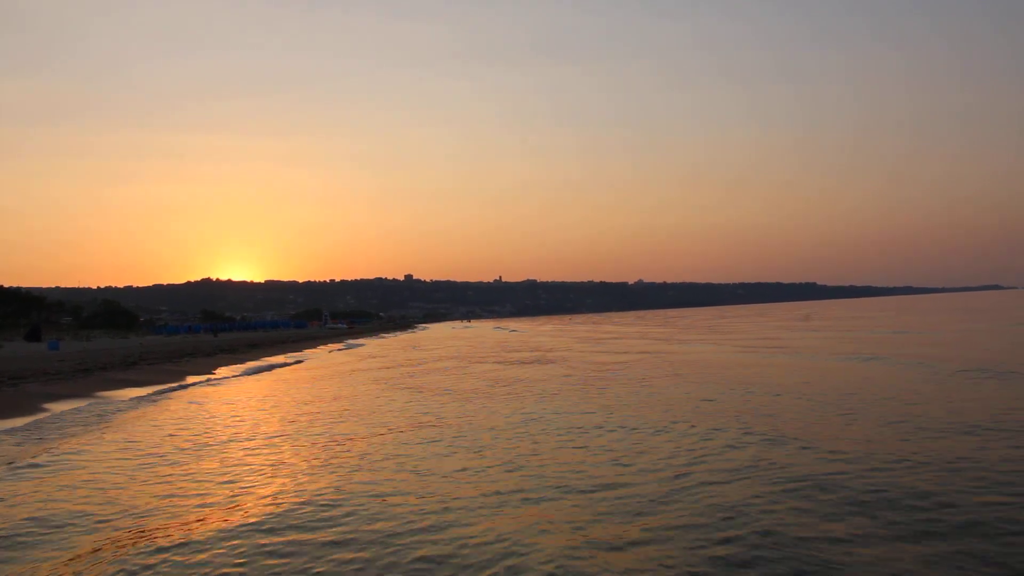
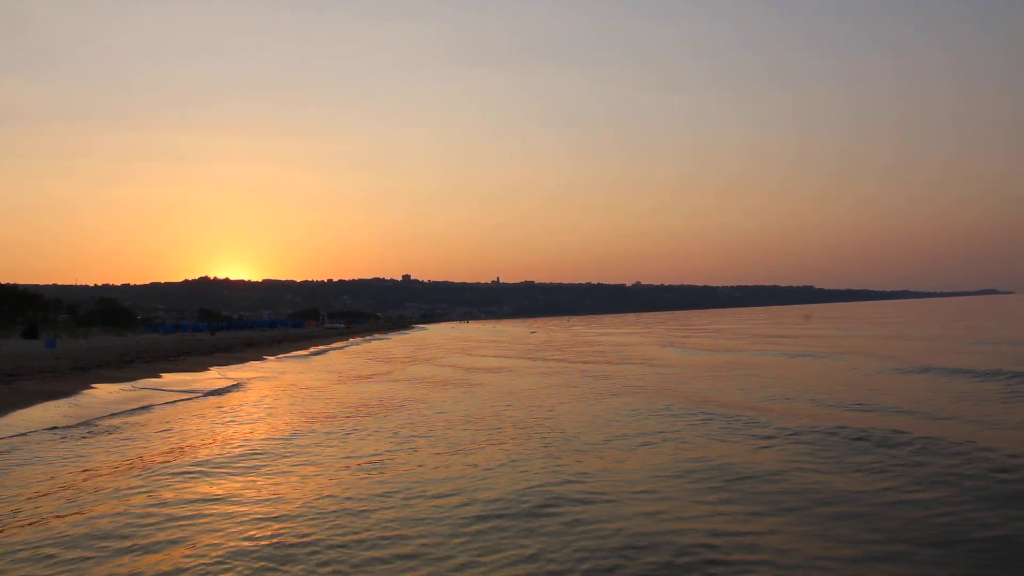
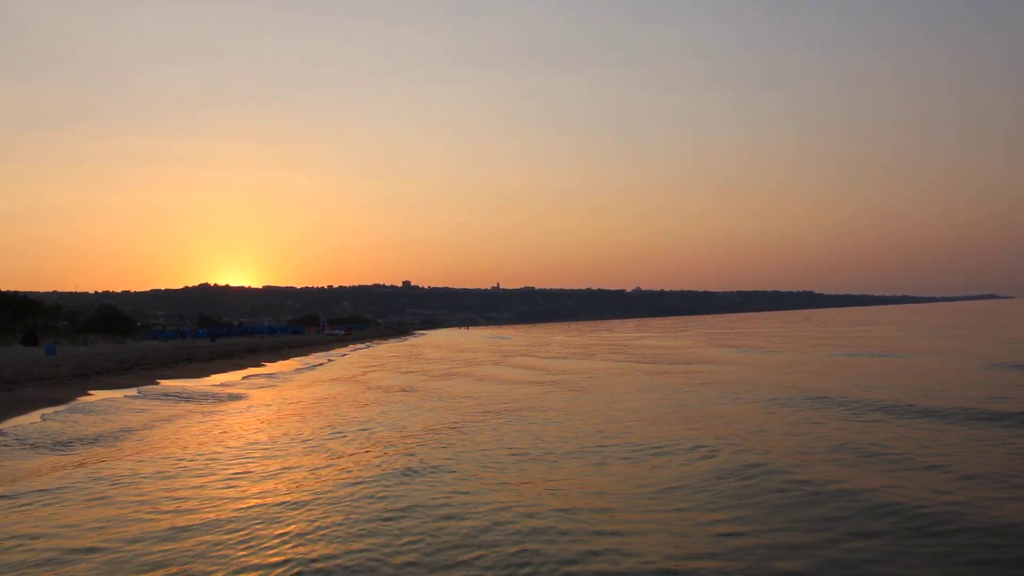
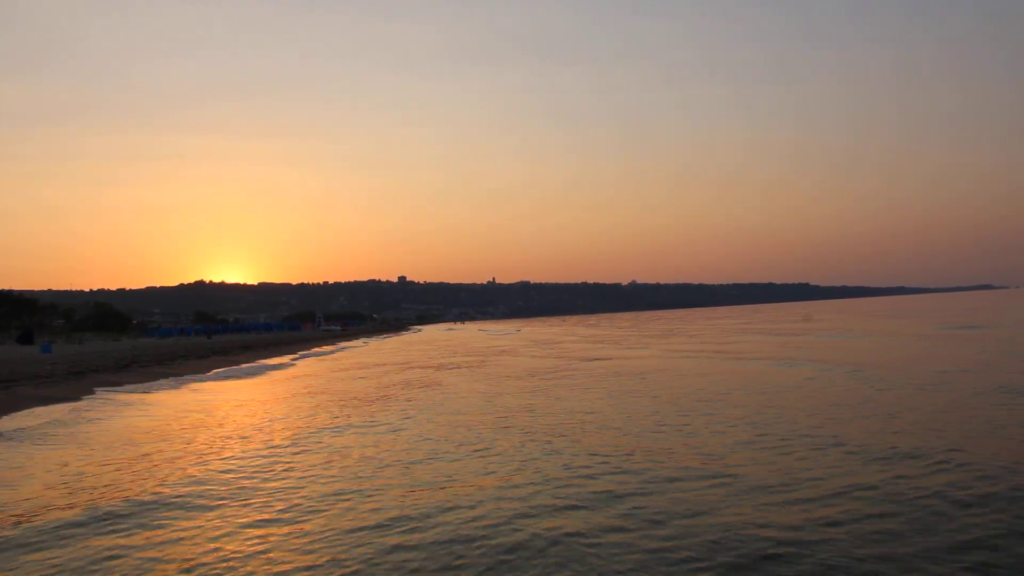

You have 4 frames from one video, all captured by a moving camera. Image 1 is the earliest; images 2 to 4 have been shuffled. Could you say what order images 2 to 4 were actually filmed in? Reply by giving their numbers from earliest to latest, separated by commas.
4, 3, 2
